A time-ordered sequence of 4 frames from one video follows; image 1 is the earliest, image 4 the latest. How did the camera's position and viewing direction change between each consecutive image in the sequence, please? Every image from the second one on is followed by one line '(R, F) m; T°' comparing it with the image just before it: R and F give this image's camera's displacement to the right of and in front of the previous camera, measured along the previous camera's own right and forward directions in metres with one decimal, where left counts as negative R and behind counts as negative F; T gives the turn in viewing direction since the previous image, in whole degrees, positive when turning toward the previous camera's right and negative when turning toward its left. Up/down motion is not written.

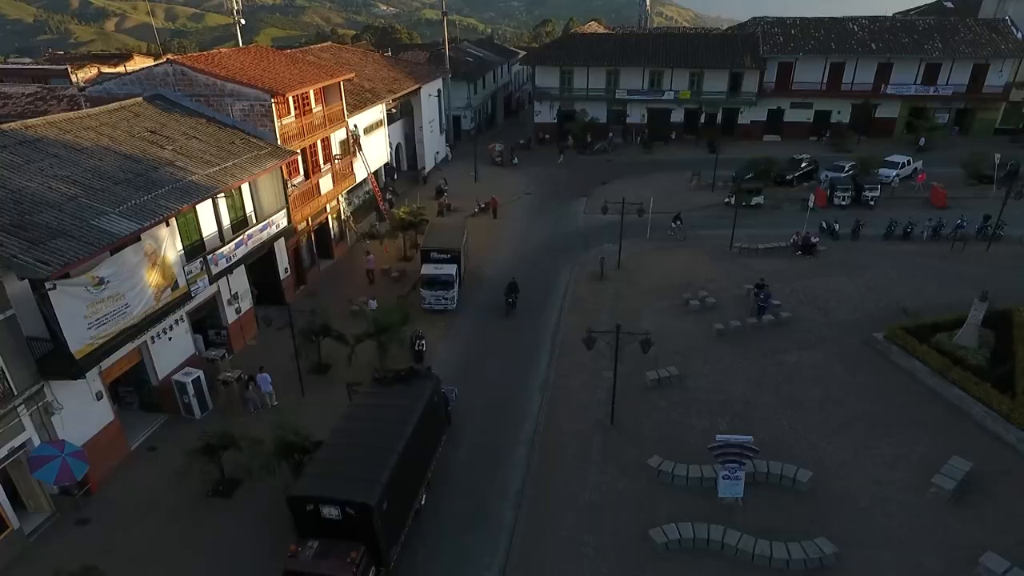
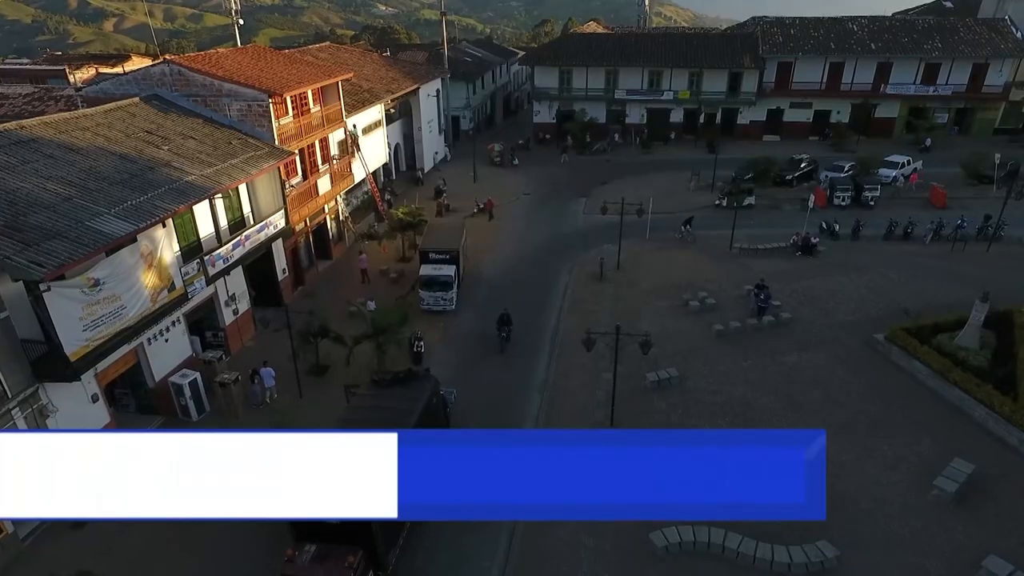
(0.0, +0.1) m; 0°
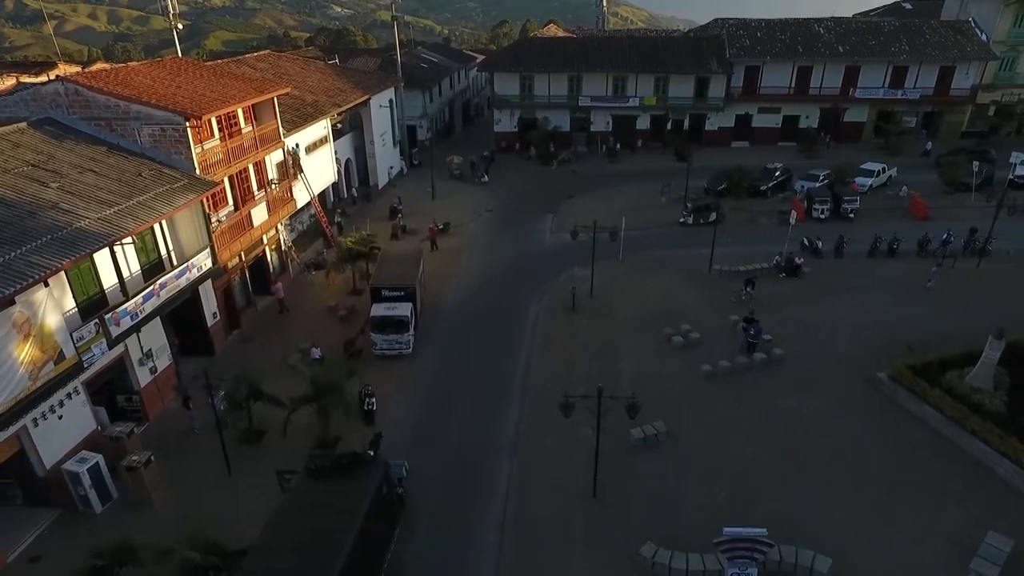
(+0.1, +2.8) m; +3°
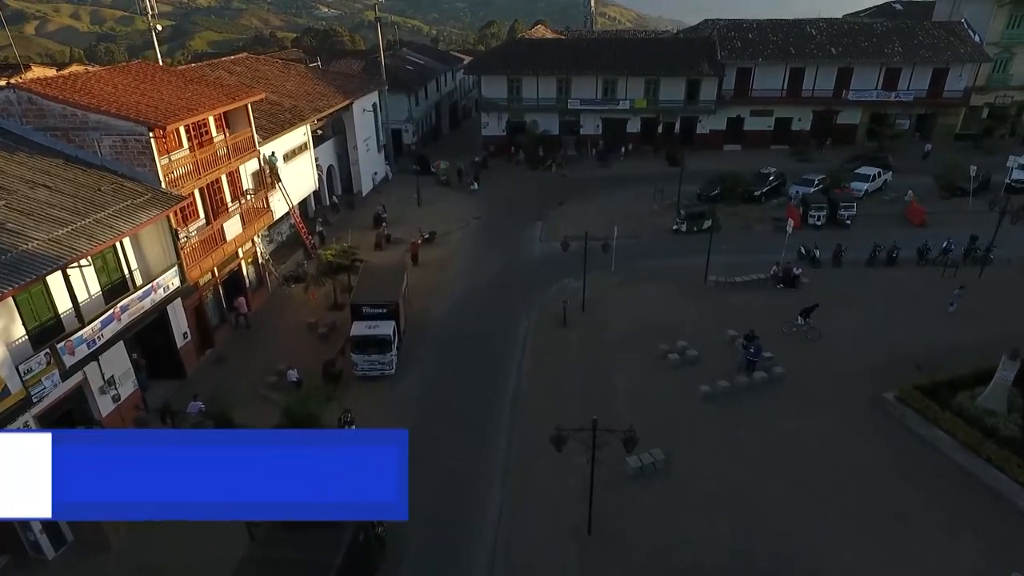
(+0.1, +1.2) m; +1°
